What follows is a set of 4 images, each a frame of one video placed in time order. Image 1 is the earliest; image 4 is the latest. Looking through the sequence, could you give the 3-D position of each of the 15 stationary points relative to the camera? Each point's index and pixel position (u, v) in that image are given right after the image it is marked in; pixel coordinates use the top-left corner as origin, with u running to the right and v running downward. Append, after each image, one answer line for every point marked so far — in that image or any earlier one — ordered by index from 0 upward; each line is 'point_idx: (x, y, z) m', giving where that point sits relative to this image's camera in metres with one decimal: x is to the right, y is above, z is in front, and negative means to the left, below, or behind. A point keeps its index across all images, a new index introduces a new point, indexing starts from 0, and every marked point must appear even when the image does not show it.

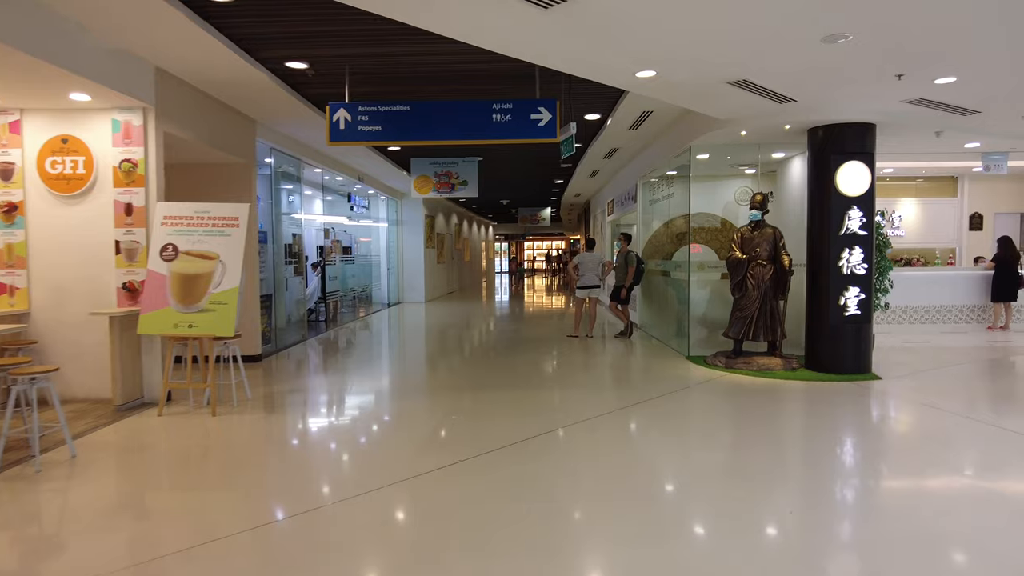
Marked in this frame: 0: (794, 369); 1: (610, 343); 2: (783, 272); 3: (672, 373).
0: (+2.4, -0.7, +5.5) m
1: (+1.2, -0.7, +8.1) m
2: (+2.3, +0.1, +5.6) m
3: (+1.4, -0.8, +5.8) m
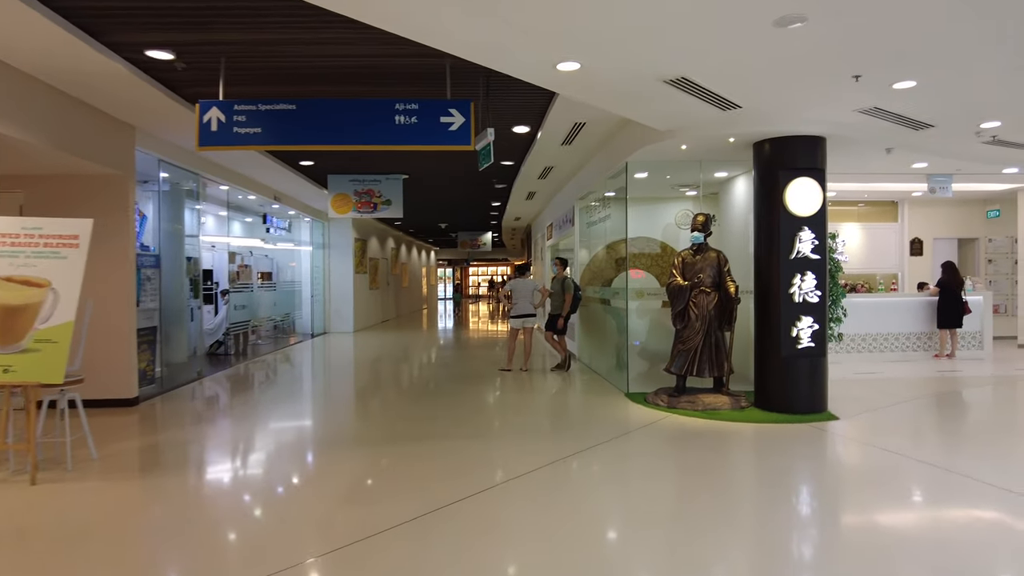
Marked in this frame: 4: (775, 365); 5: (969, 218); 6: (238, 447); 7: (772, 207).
0: (+1.7, -0.9, +5.0) m
1: (+0.4, -1.0, +7.4) m
2: (+1.6, -0.1, +5.0) m
3: (+0.8, -1.0, +5.2) m
4: (+1.9, -0.6, +4.8) m
5: (+6.9, +1.1, +10.0) m
6: (-2.0, -1.2, +4.9) m
7: (+1.9, +0.6, +4.8) m
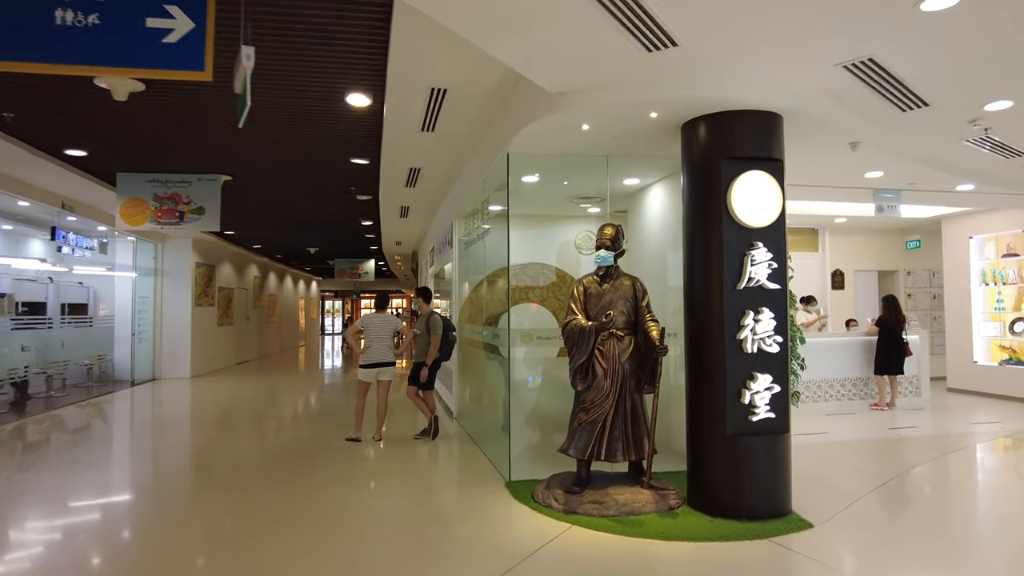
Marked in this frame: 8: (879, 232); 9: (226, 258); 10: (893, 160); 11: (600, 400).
0: (+0.8, -1.1, +3.4) m
1: (-0.9, -1.3, +5.6) m
2: (+0.7, -0.3, +3.5) m
3: (-0.2, -1.2, +3.4) m
4: (+1.0, -0.8, +3.3) m
5: (+5.2, +0.5, +9.1) m
6: (-2.9, -1.4, +2.8) m
7: (+1.0, +0.4, +3.3) m
8: (+5.1, +0.8, +9.1) m
9: (-5.5, +0.6, +12.8) m
10: (+2.6, +0.9, +4.4) m
11: (+0.5, -0.6, +3.4) m
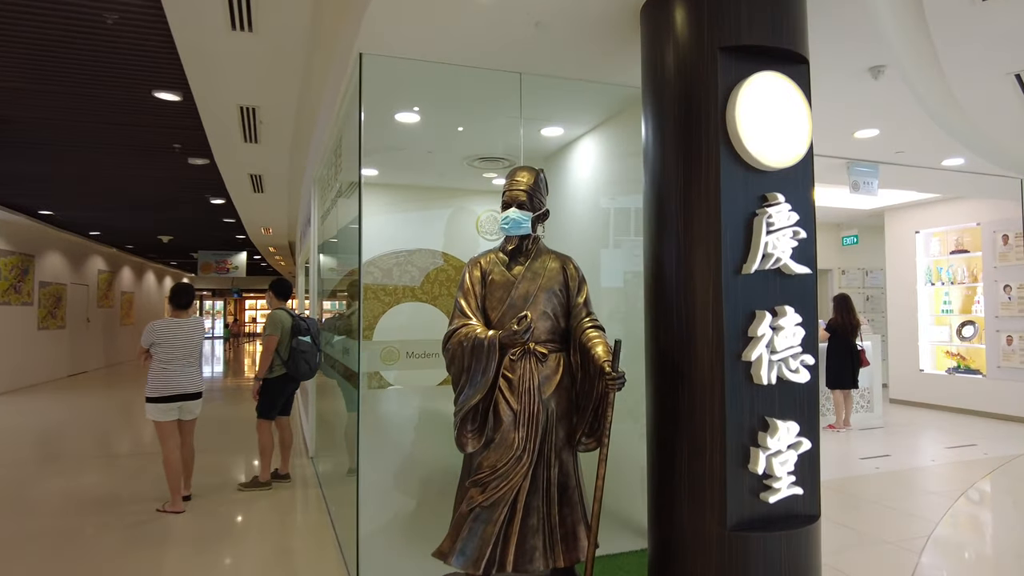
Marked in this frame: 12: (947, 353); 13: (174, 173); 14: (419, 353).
0: (+0.3, -1.1, +1.9) m
1: (-1.6, -1.3, +3.9) m
2: (+0.2, -0.3, +2.0) m
3: (-0.6, -1.2, +1.9) m
4: (+0.6, -0.7, +1.9) m
5: (+3.9, +0.5, +8.3) m
6: (-3.2, -1.3, +0.9) m
7: (+0.5, +0.4, +2.0) m
8: (+3.8, +0.8, +8.2) m
9: (-7.2, +0.7, +10.4) m
10: (+1.9, +0.9, +3.3) m
11: (0.0, -0.5, +2.0) m
12: (+4.6, -0.7, +7.0) m
13: (-3.1, +1.0, +6.1) m
14: (-0.4, -0.3, +2.9) m
